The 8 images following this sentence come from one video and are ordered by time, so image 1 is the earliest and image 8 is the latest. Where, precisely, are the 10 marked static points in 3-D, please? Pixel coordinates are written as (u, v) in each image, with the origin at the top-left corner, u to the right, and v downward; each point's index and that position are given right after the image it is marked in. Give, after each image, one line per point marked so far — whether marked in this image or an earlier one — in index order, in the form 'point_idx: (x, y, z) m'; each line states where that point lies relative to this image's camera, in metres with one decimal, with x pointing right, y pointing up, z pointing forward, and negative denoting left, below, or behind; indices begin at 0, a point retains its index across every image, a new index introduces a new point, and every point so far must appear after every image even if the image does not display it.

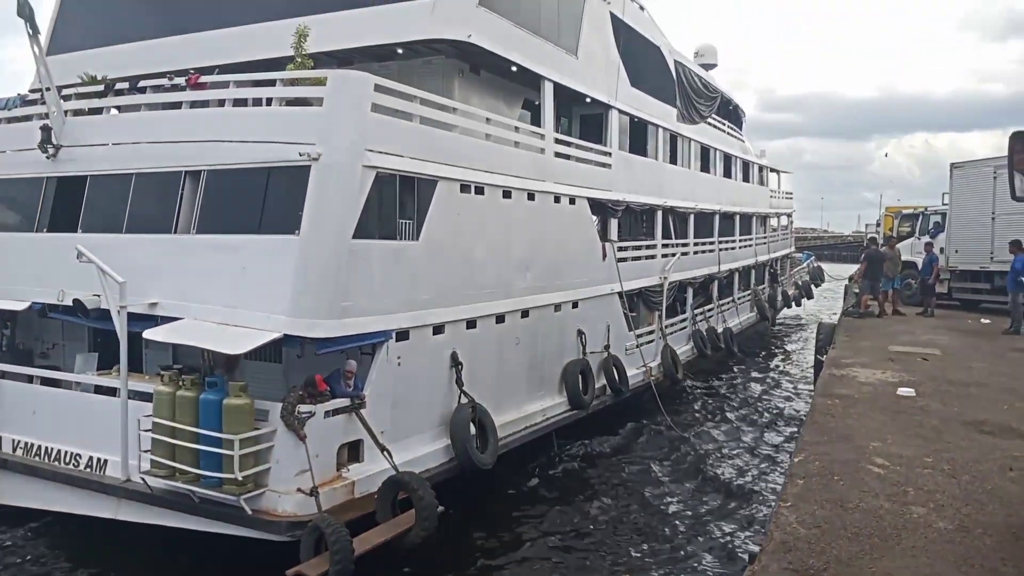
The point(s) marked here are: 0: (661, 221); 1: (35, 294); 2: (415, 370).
0: (+2.6, +1.2, +13.6) m
1: (-4.8, -0.1, +7.8) m
2: (-0.9, -0.8, +7.3) m
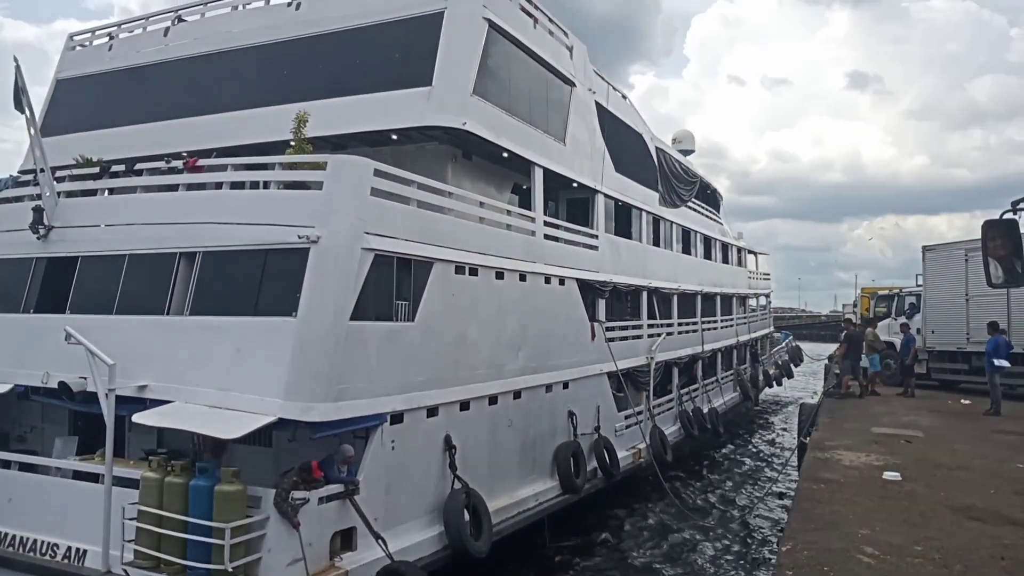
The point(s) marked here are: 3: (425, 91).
0: (+2.4, -0.2, +13.8) m
1: (-4.8, -0.9, +7.6) m
2: (-0.9, -1.5, +7.2) m
3: (-0.9, +2.1, +8.5) m
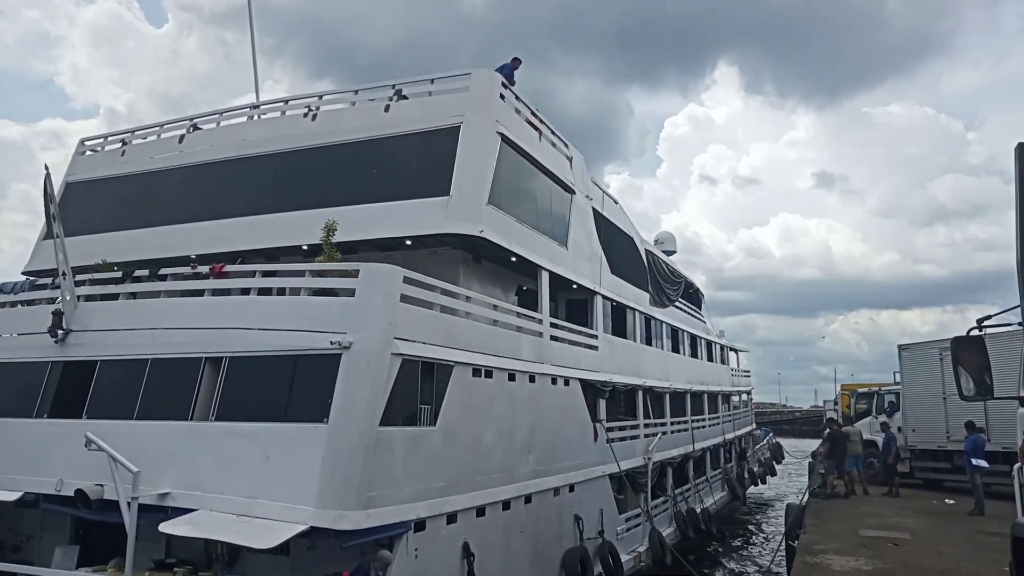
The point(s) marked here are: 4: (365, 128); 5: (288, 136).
0: (+2.3, -2.0, +13.9) m
1: (-4.6, -1.9, +7.5) m
2: (-0.7, -2.5, +7.1) m
3: (-0.8, +1.0, +8.8) m
4: (-1.8, +2.0, +9.7) m
5: (-2.9, +2.0, +10.1) m
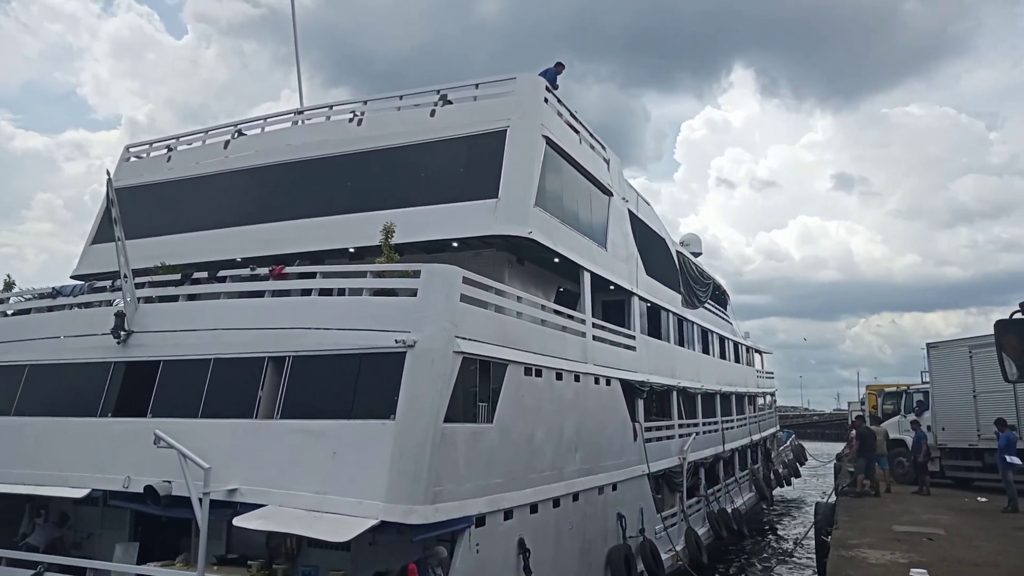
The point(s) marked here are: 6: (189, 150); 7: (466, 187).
0: (+2.9, -2.0, +14.0) m
1: (-4.1, -1.9, +7.7) m
2: (-0.2, -2.5, +7.3) m
3: (-0.2, +1.0, +9.0) m
4: (-1.3, +2.0, +9.8) m
5: (-2.3, +1.9, +10.3) m
6: (-4.7, +2.0, +11.4) m
7: (-0.5, +1.2, +9.2) m
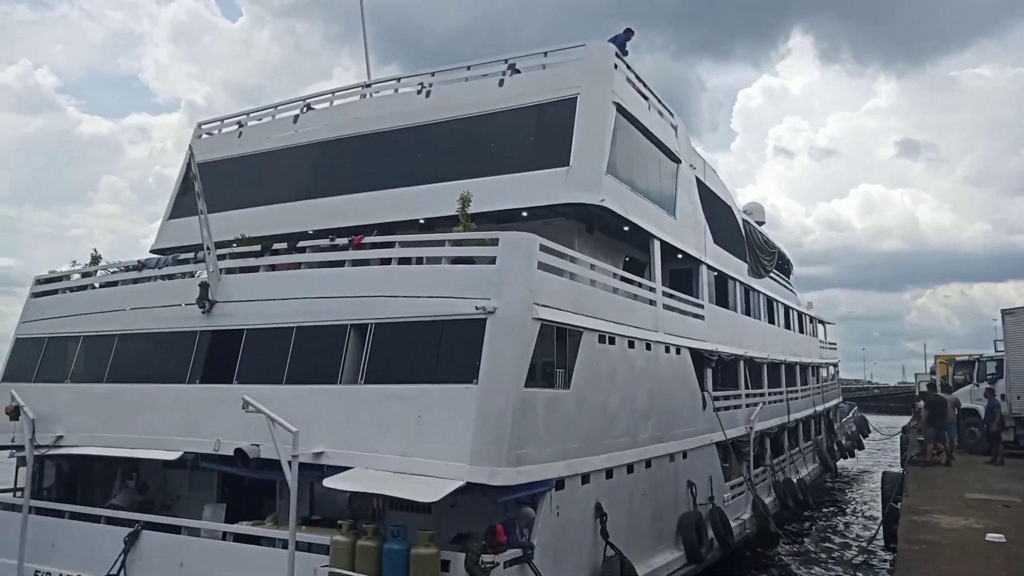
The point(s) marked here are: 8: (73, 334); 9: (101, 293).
0: (+4.1, -1.5, +13.9) m
1: (-3.3, -1.6, +8.0) m
2: (+0.5, -2.2, +7.3) m
3: (+0.6, +1.3, +8.9) m
4: (-0.4, +2.4, +9.8) m
5: (-1.4, +2.3, +10.4) m
6: (-3.8, +2.4, +11.7) m
7: (+0.3, +1.6, +9.2) m
8: (-5.3, -0.6, +9.5) m
9: (-5.0, -0.1, +9.4) m
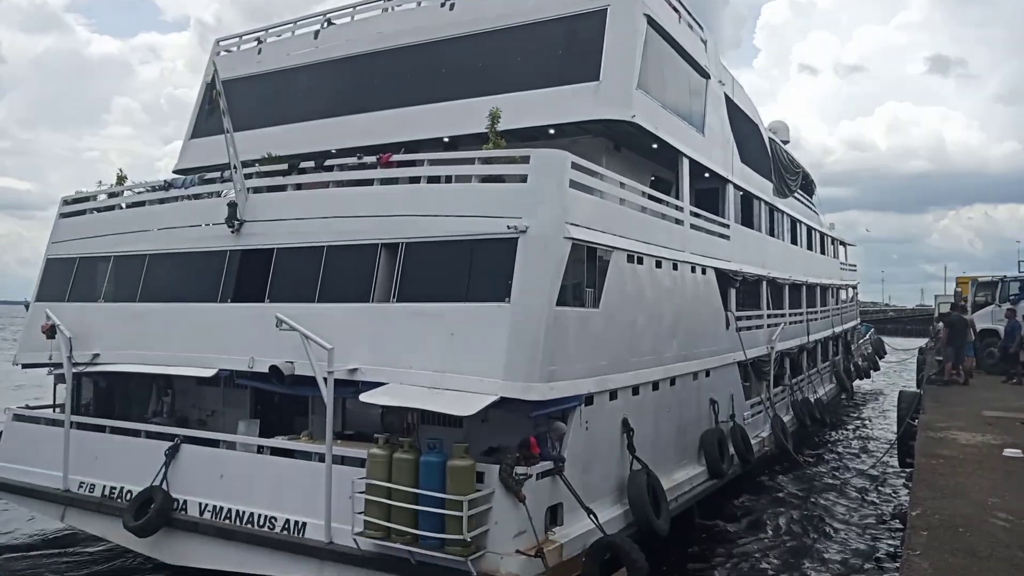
0: (+4.5, -0.1, +13.9) m
1: (-3.0, -0.8, +8.1) m
2: (+0.8, -1.4, +7.5) m
3: (+0.9, +2.3, +8.7) m
4: (-0.1, +3.3, +9.6) m
5: (-1.1, +3.4, +10.1) m
6: (-3.4, +3.6, +11.4) m
7: (+0.6, +2.5, +9.0) m
8: (-5.0, +0.4, +9.6) m
9: (-4.6, +0.9, +9.5) m
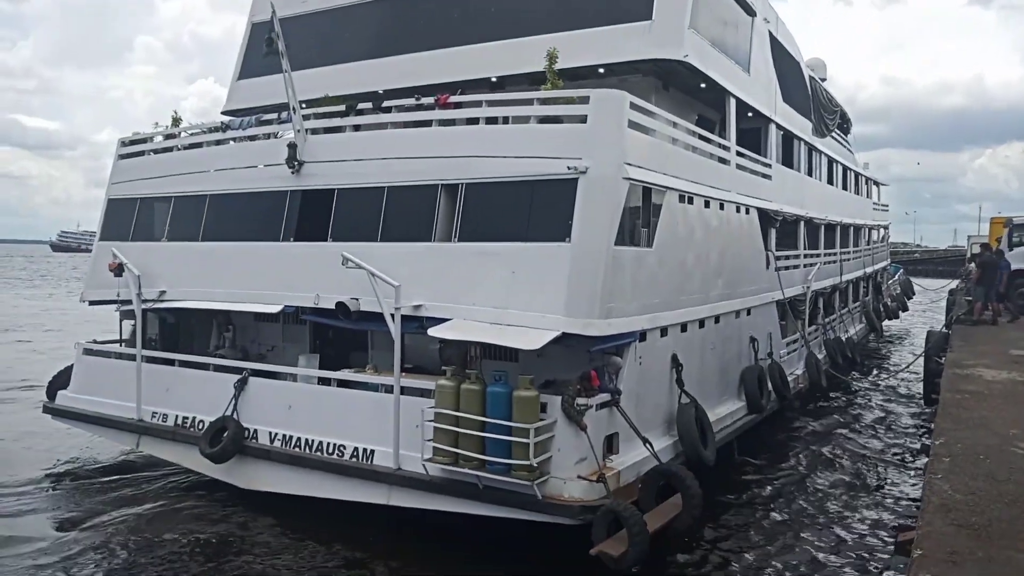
0: (+5.2, +1.0, +14.0) m
1: (-2.5, -0.1, +8.5) m
2: (+1.4, -0.8, +7.8) m
3: (+1.5, +2.9, +8.7) m
4: (+0.5, +4.1, +9.5) m
5: (-0.5, +4.2, +10.1) m
6: (-2.8, +4.5, +11.4) m
7: (+1.2, +3.2, +9.0) m
8: (-4.4, +1.2, +9.9) m
9: (-4.0, +1.7, +9.7) m
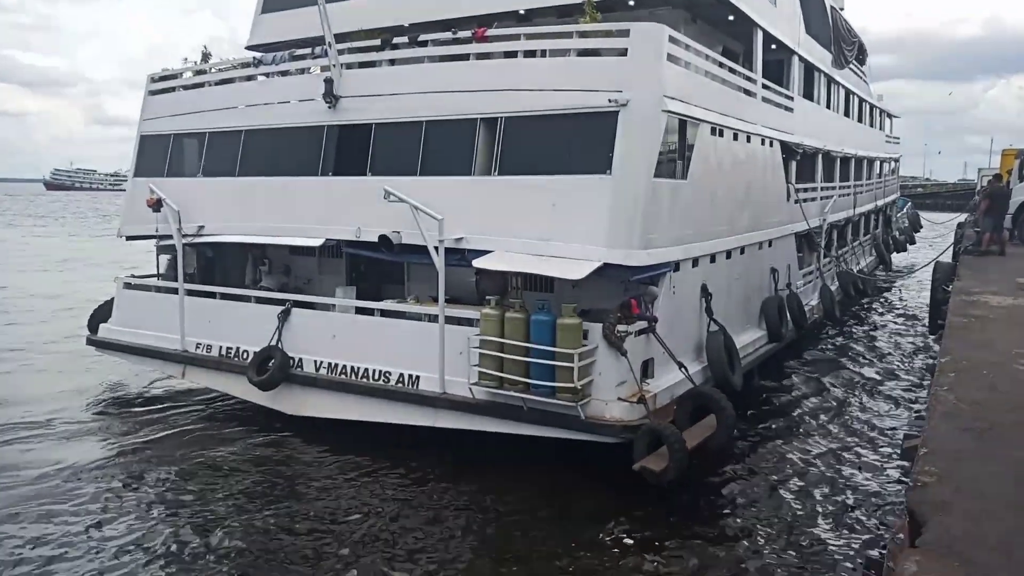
0: (+5.6, +2.2, +14.1) m
1: (-2.1, +0.6, +8.7) m
2: (+1.8, -0.1, +8.1) m
3: (+1.8, +3.7, +8.7) m
4: (+0.9, +4.9, +9.4) m
5: (-0.1, +5.0, +9.9) m
6: (-2.4, +5.4, +11.3) m
7: (+1.6, +4.0, +8.9) m
8: (-4.0, +2.0, +10.0) m
9: (-3.7, +2.5, +9.8) m
